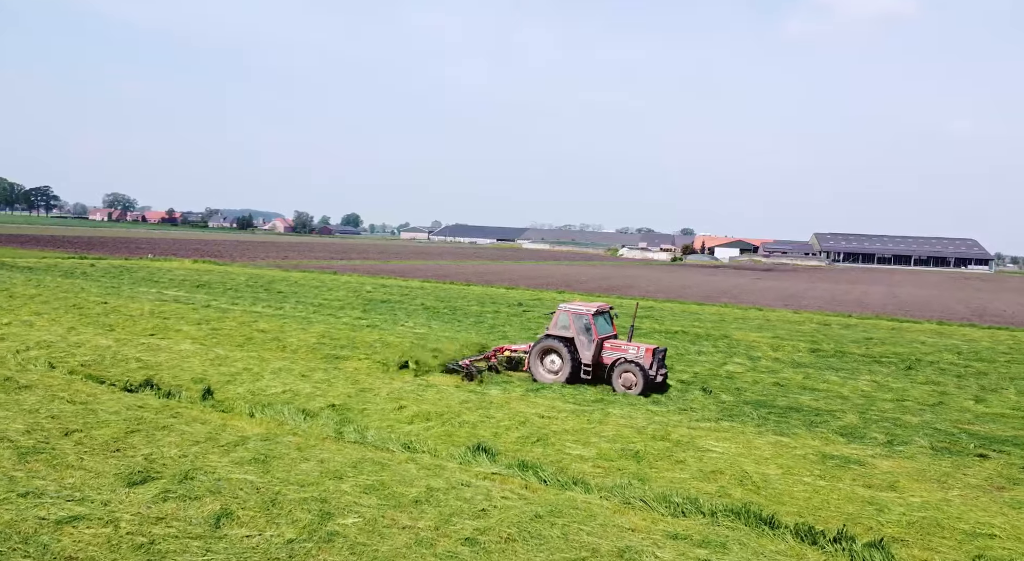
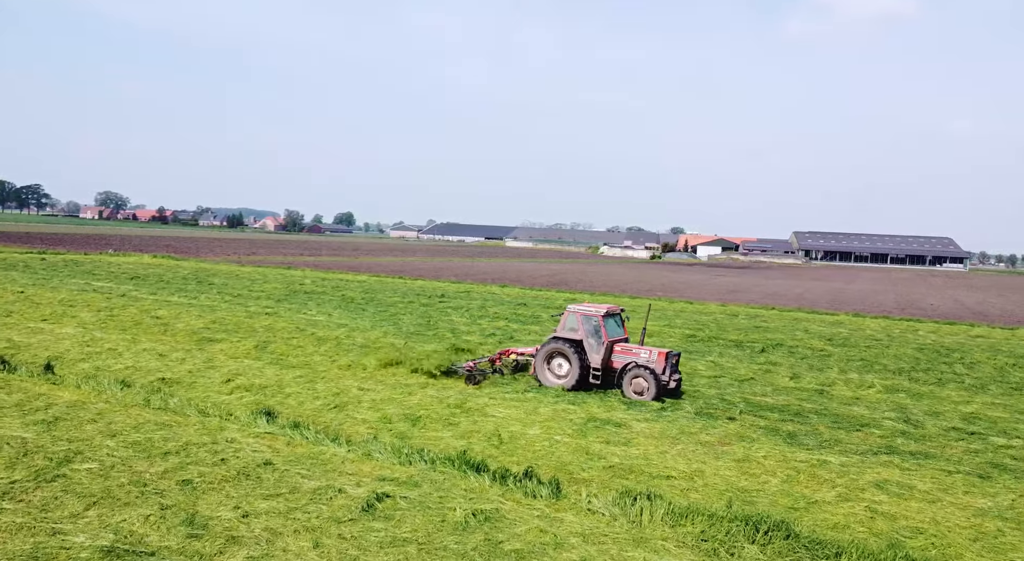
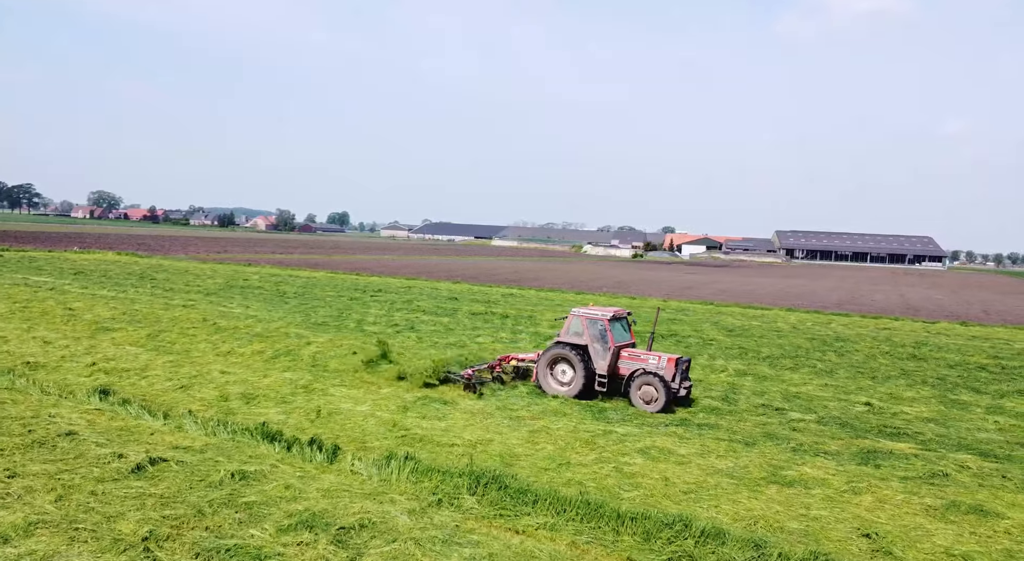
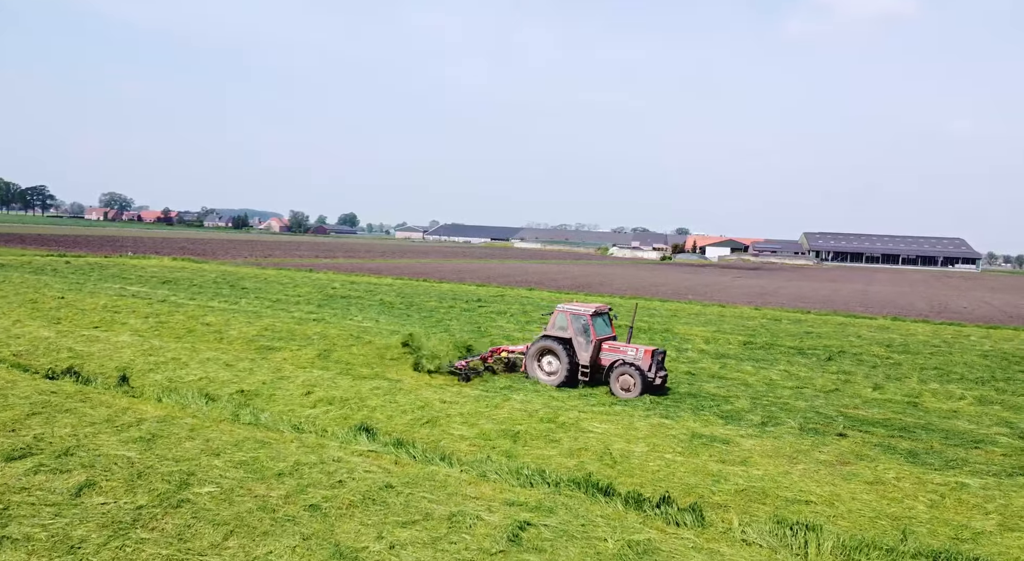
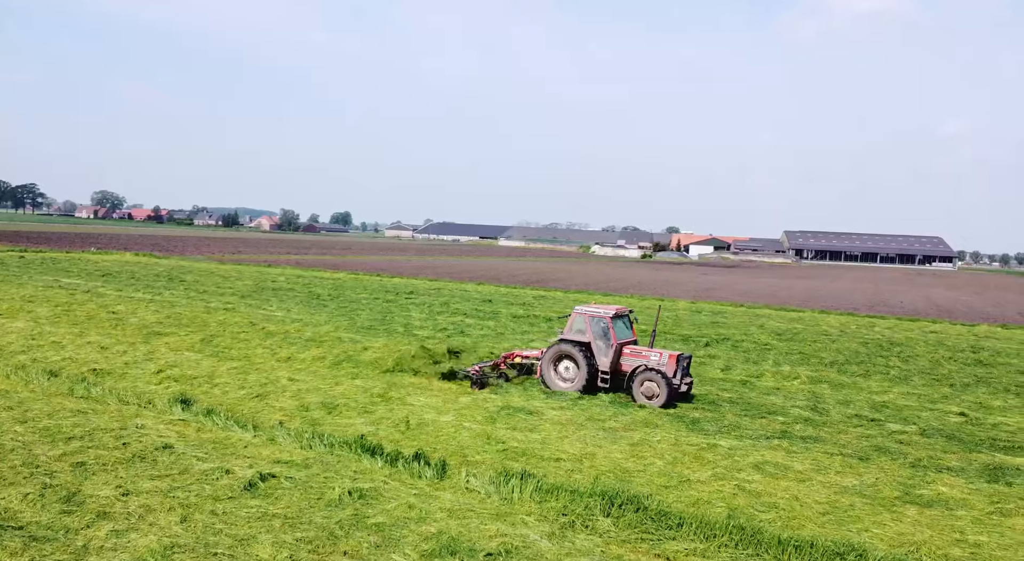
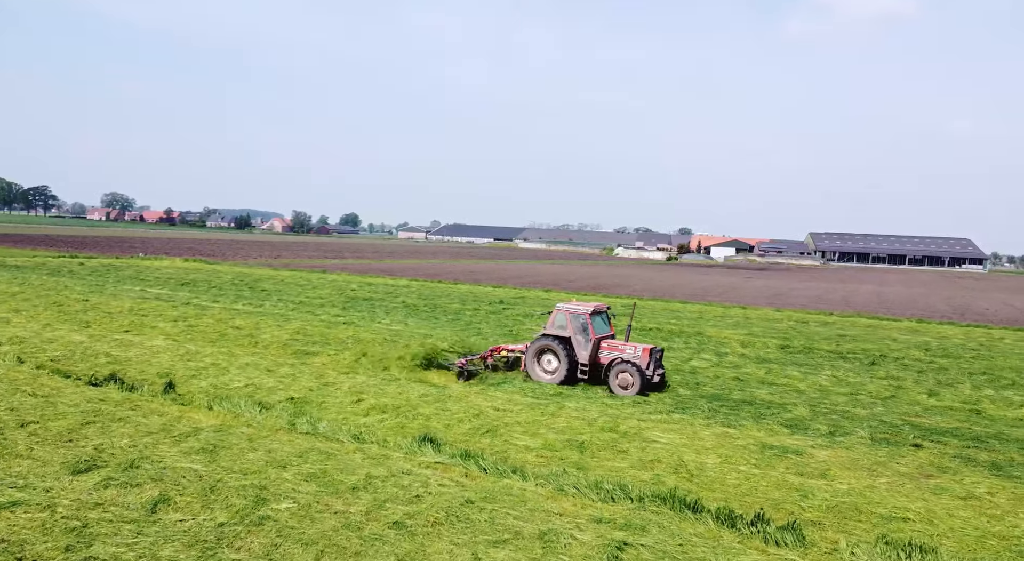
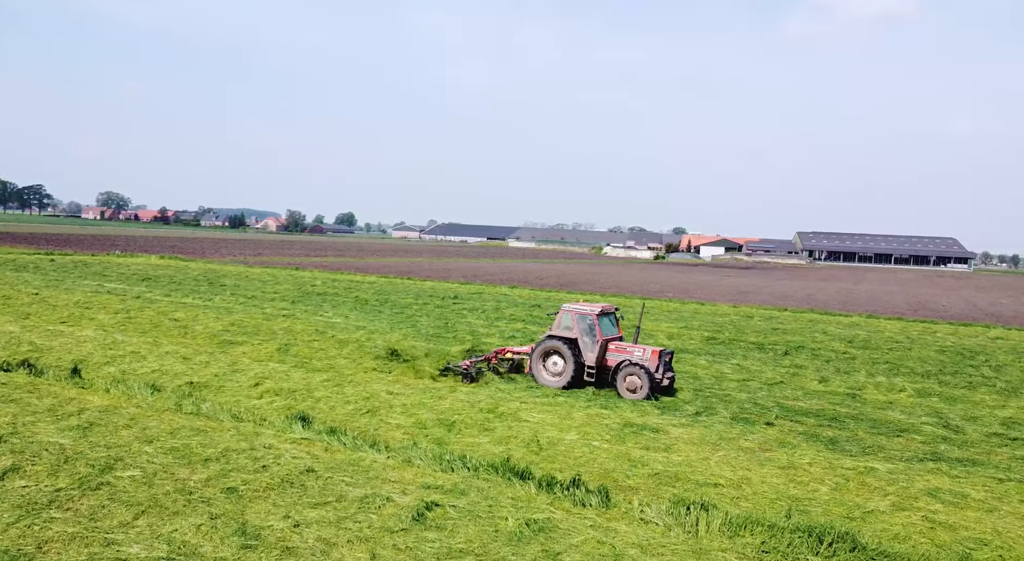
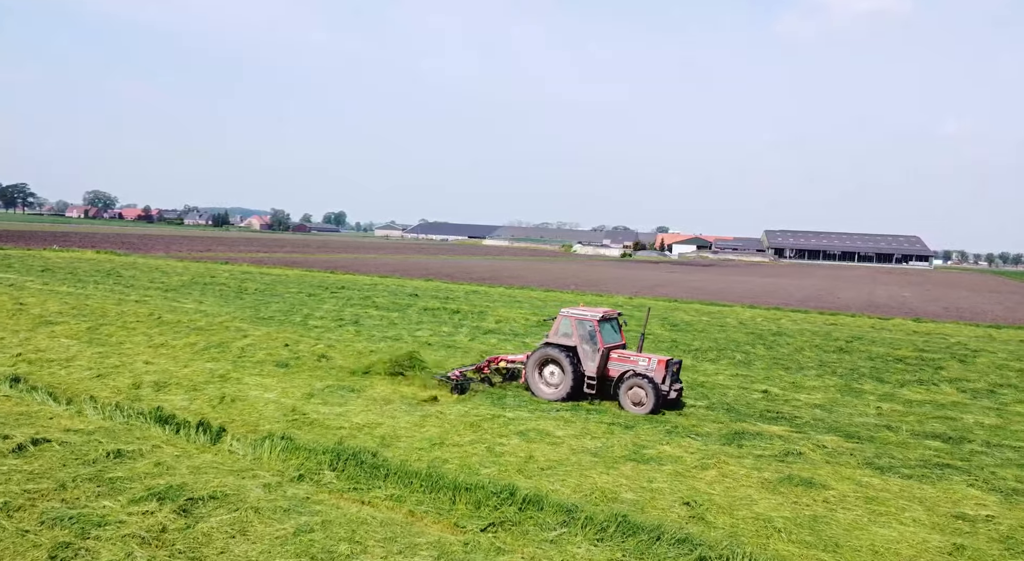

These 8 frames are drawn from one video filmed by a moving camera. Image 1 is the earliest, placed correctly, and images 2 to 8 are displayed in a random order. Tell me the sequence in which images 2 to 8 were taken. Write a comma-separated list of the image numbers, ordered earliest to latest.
6, 4, 7, 2, 5, 3, 8
